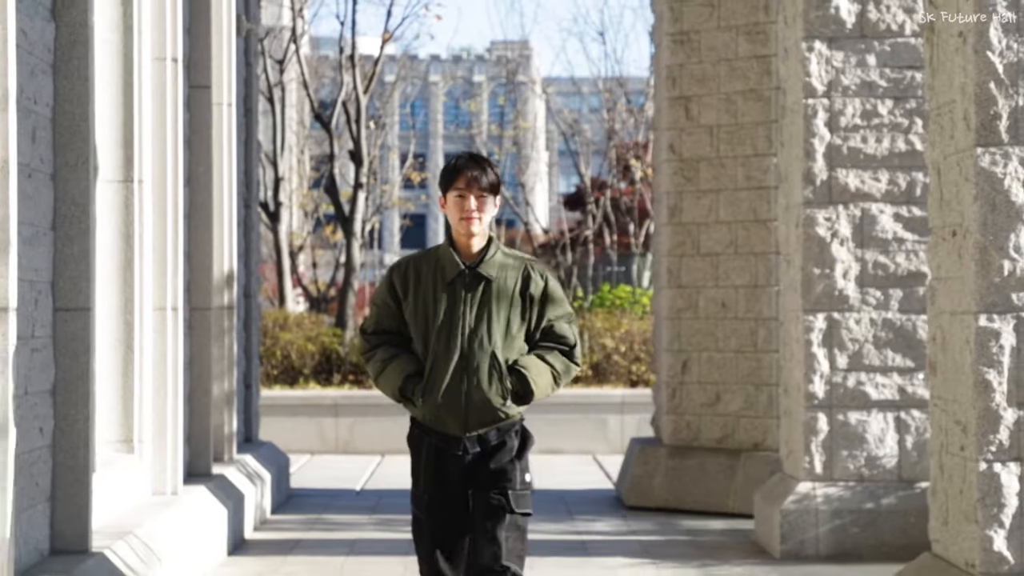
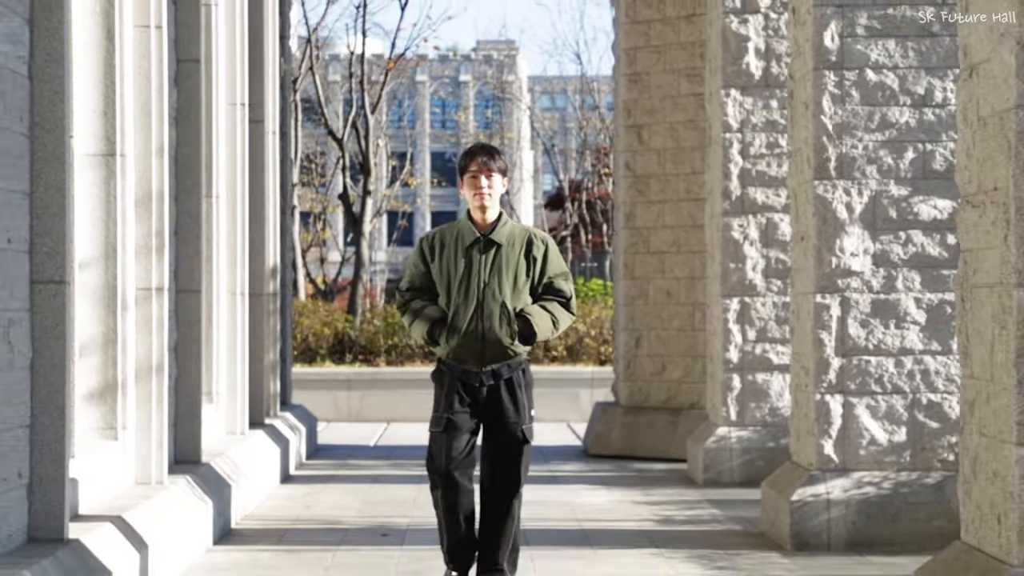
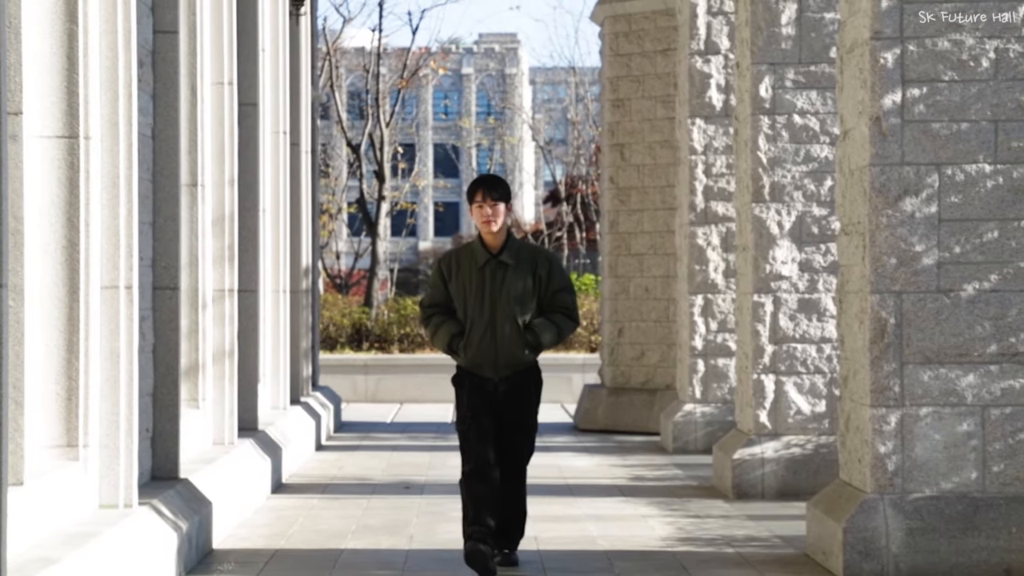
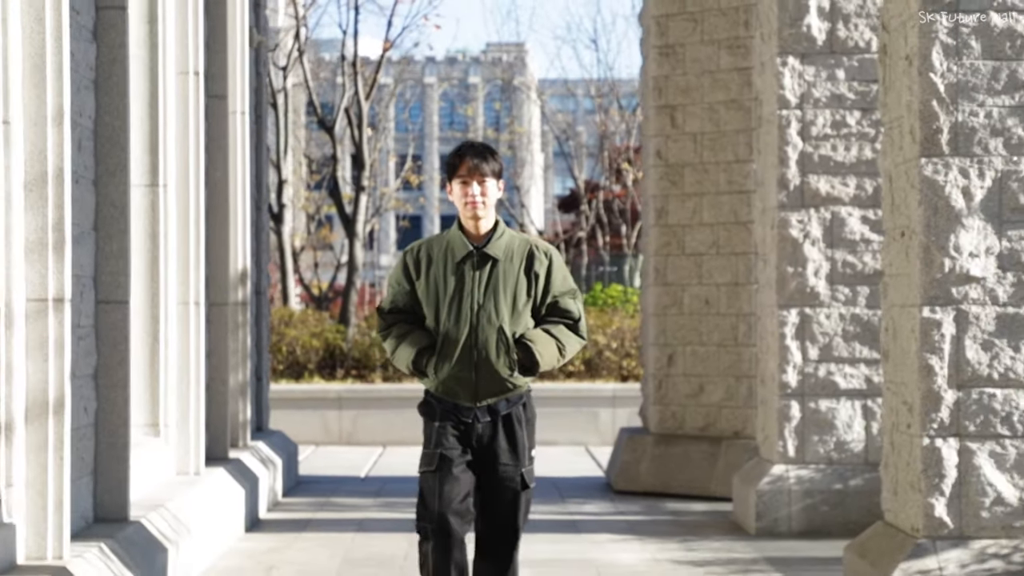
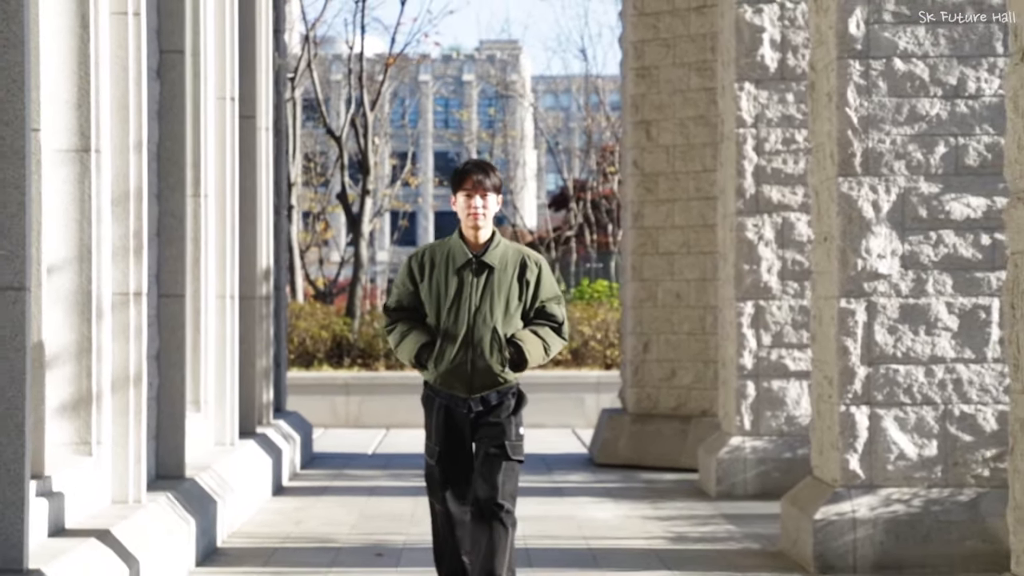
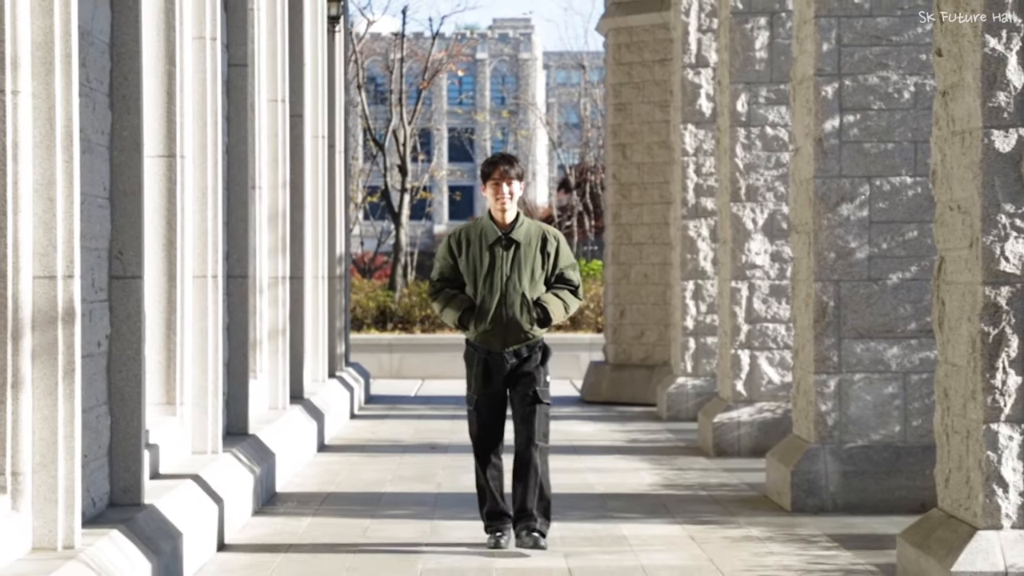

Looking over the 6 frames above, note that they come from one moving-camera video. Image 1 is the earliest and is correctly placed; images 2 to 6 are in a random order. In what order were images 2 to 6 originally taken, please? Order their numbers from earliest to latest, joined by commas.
4, 5, 2, 3, 6
